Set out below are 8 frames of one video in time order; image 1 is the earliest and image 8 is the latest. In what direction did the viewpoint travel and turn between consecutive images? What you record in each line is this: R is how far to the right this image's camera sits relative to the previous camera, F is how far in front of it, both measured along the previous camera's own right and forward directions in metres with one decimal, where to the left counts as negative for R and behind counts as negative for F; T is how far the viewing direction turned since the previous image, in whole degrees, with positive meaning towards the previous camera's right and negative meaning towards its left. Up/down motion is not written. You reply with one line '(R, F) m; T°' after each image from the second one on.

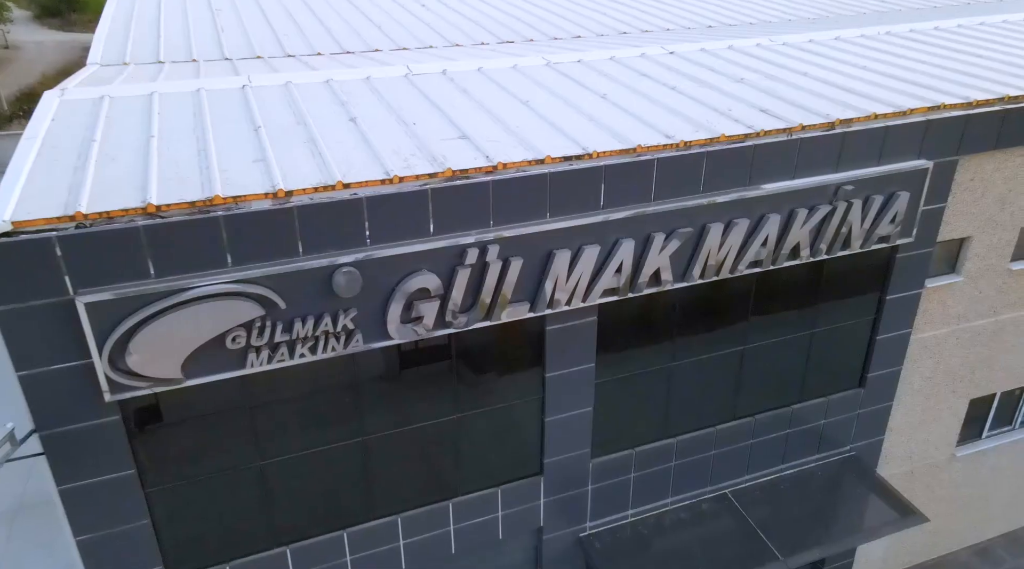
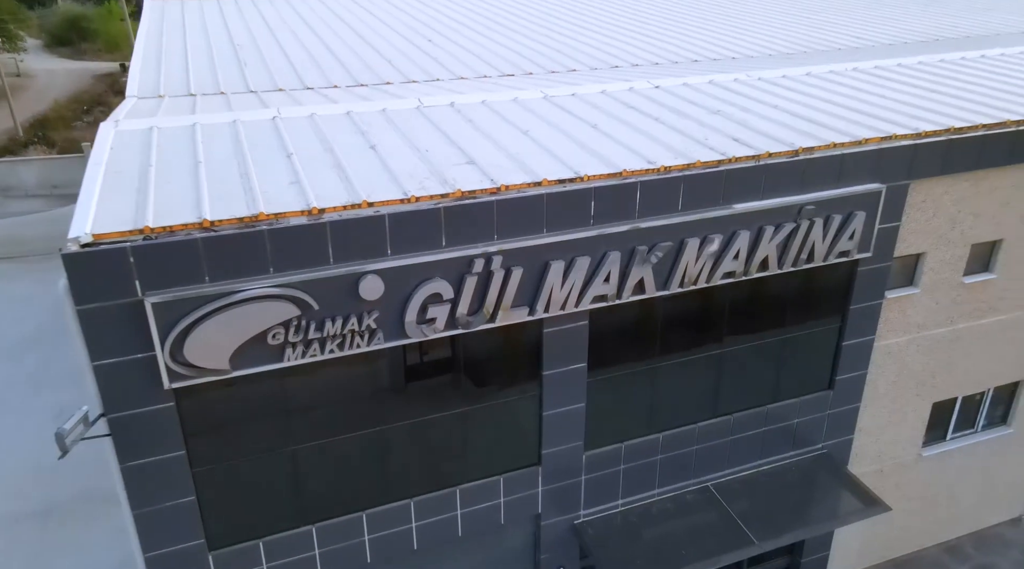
(0.0, -0.8) m; 0°
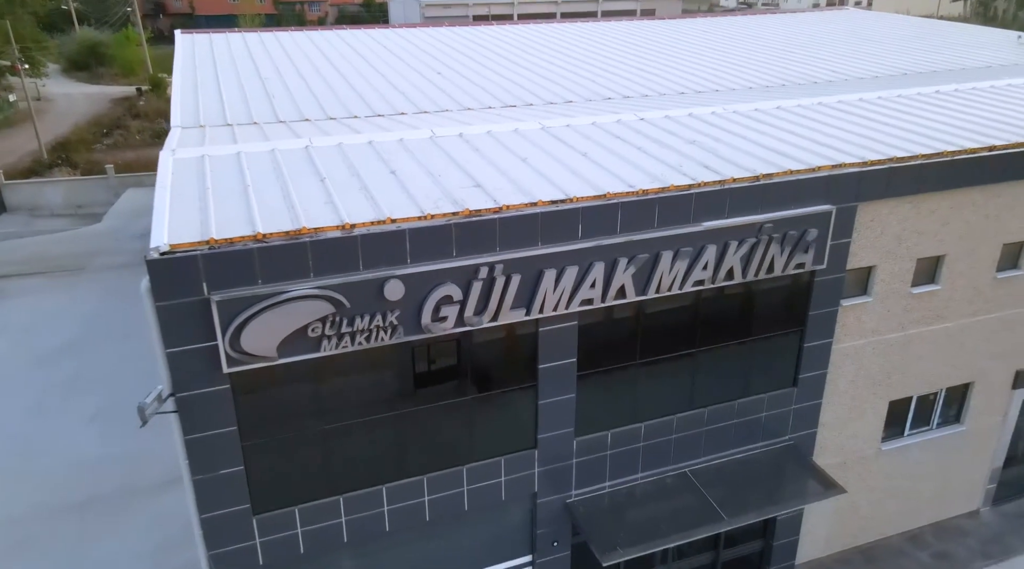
(0.0, -1.2) m; 0°
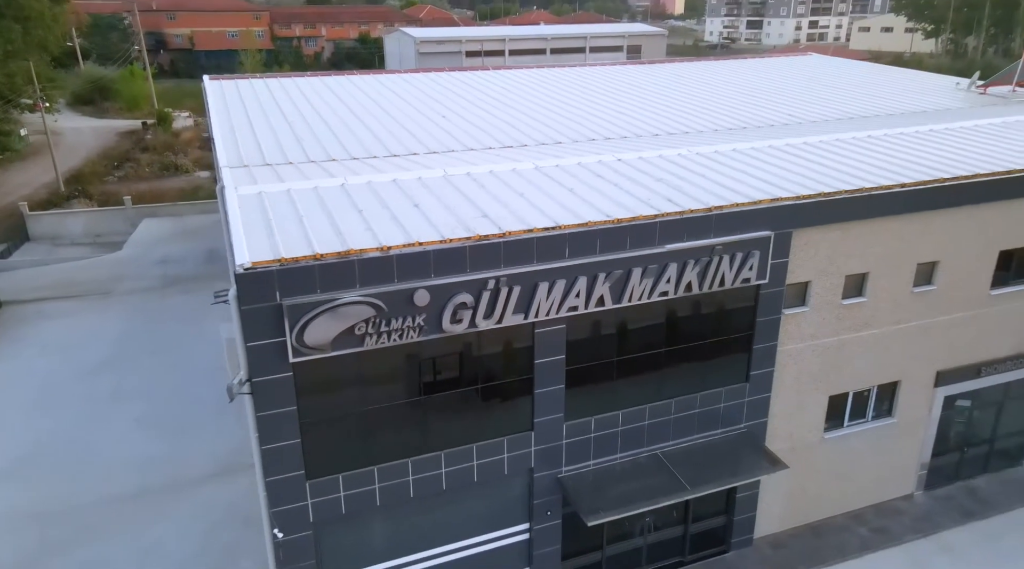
(-0.1, -2.0) m; +1°
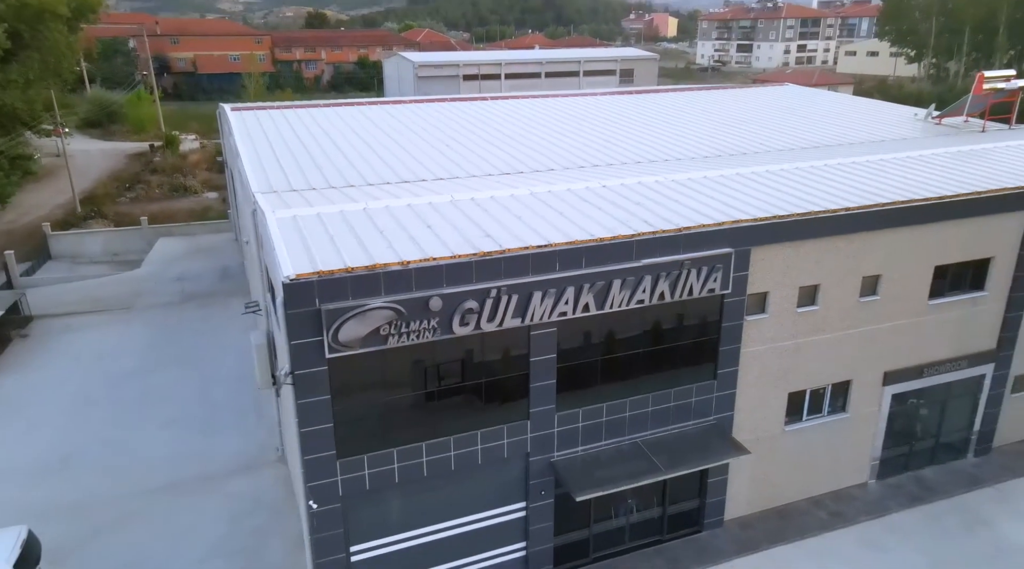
(-0.1, -1.8) m; 0°
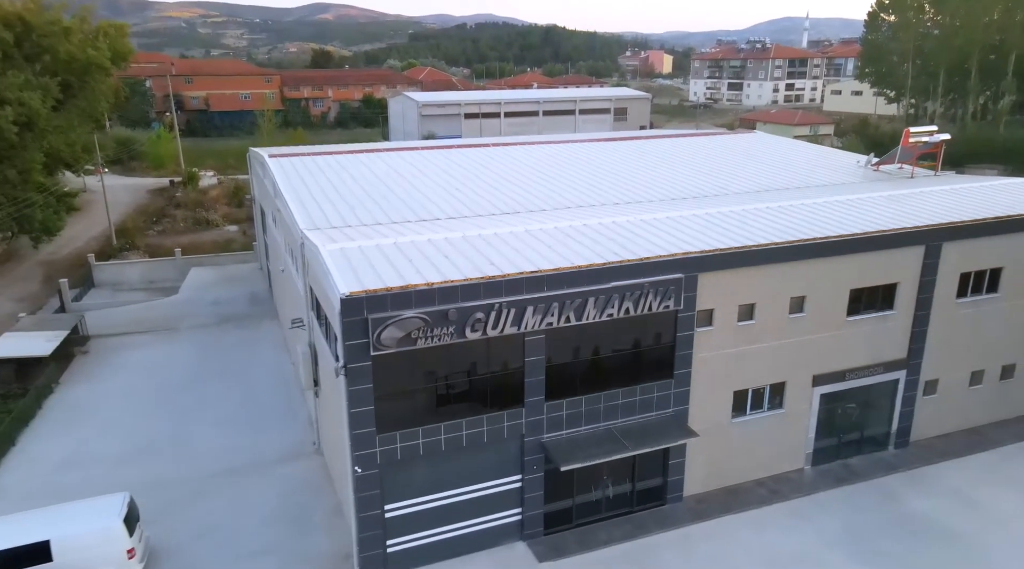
(0.0, -3.6) m; 0°
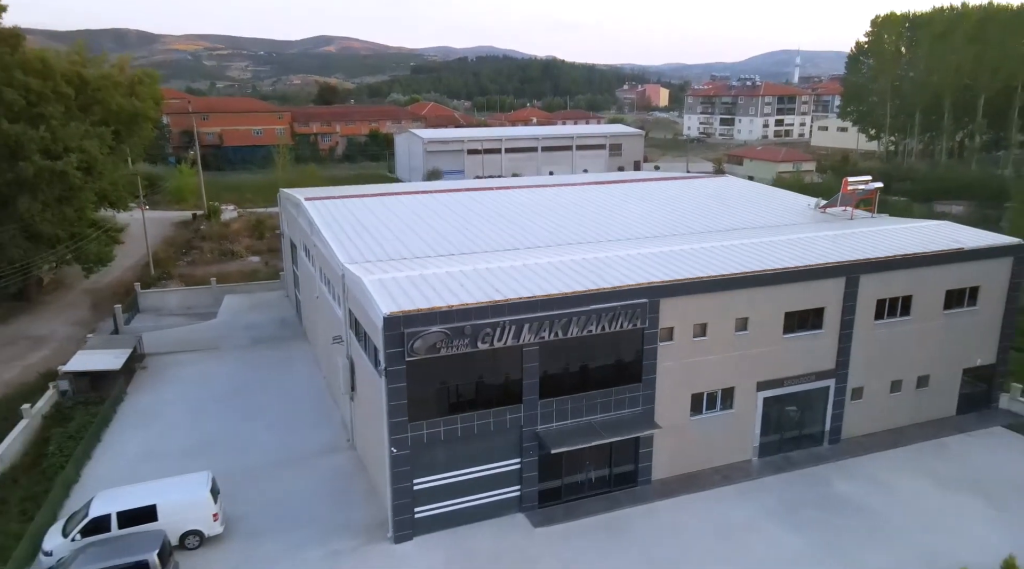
(0.0, -4.5) m; 0°
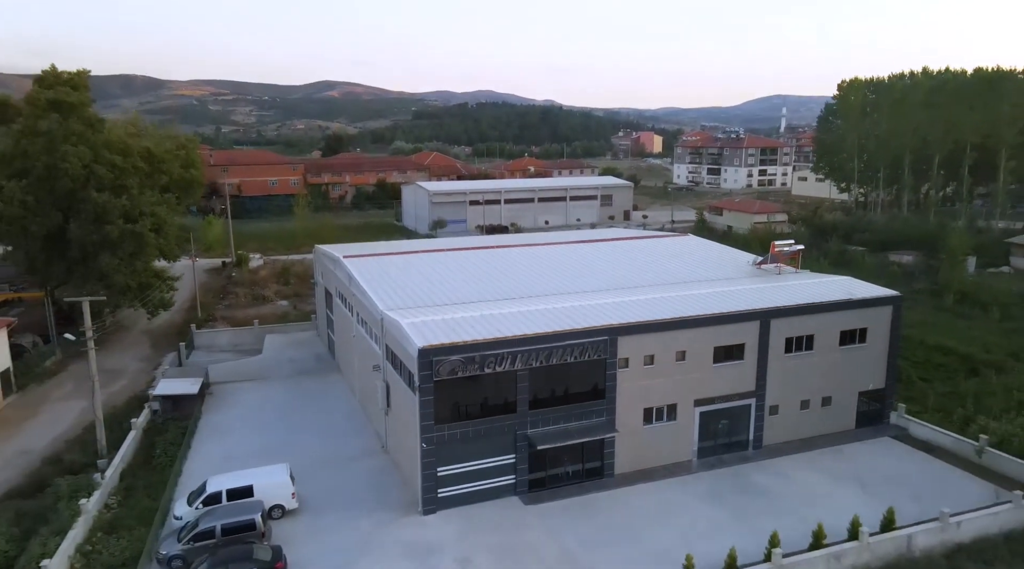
(+0.1, -7.7) m; 0°
